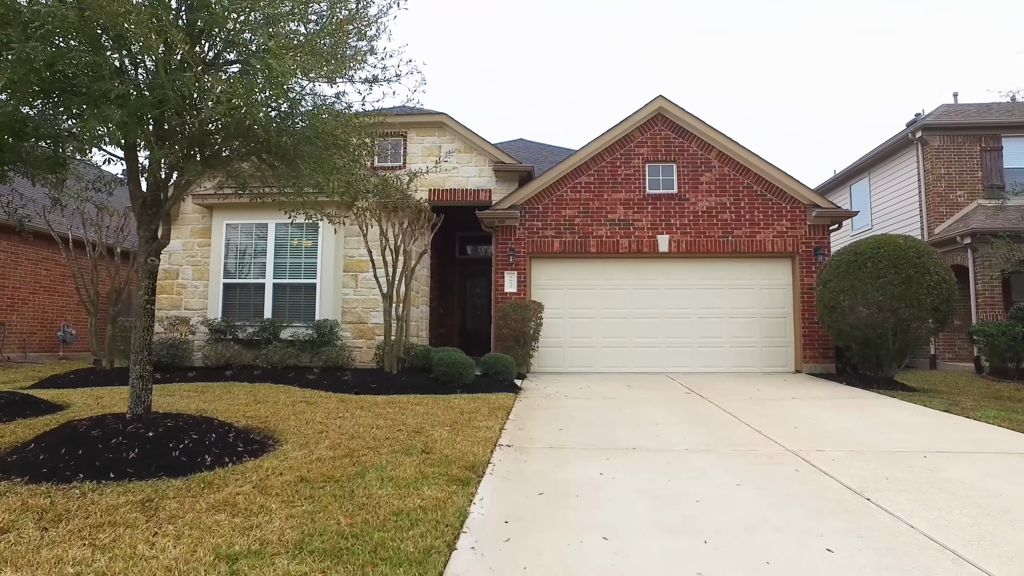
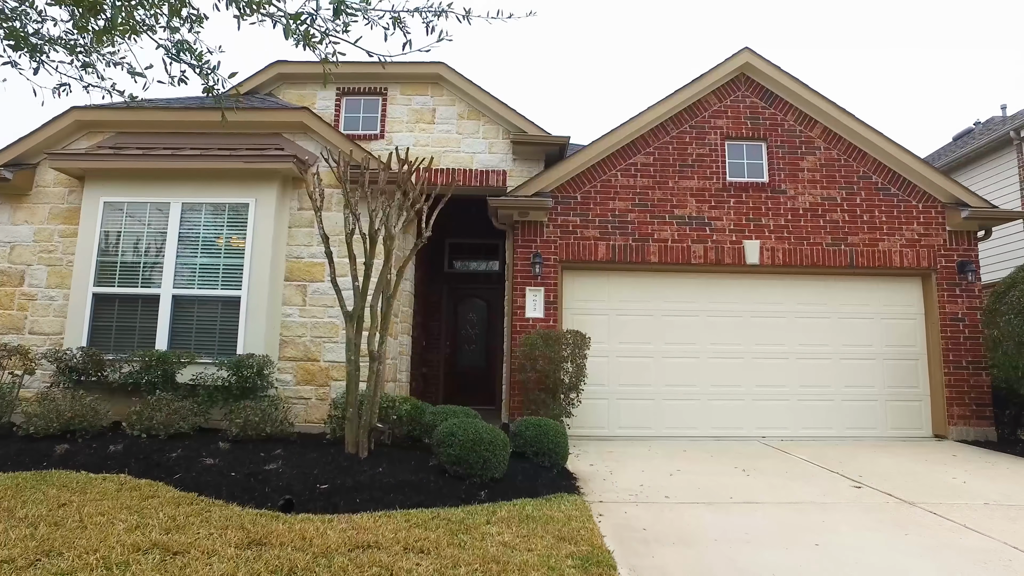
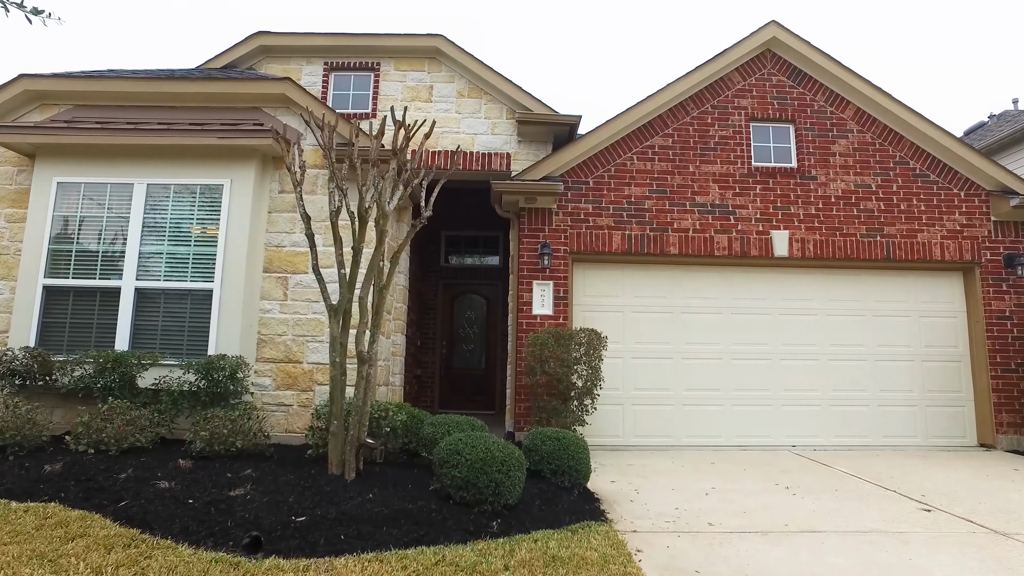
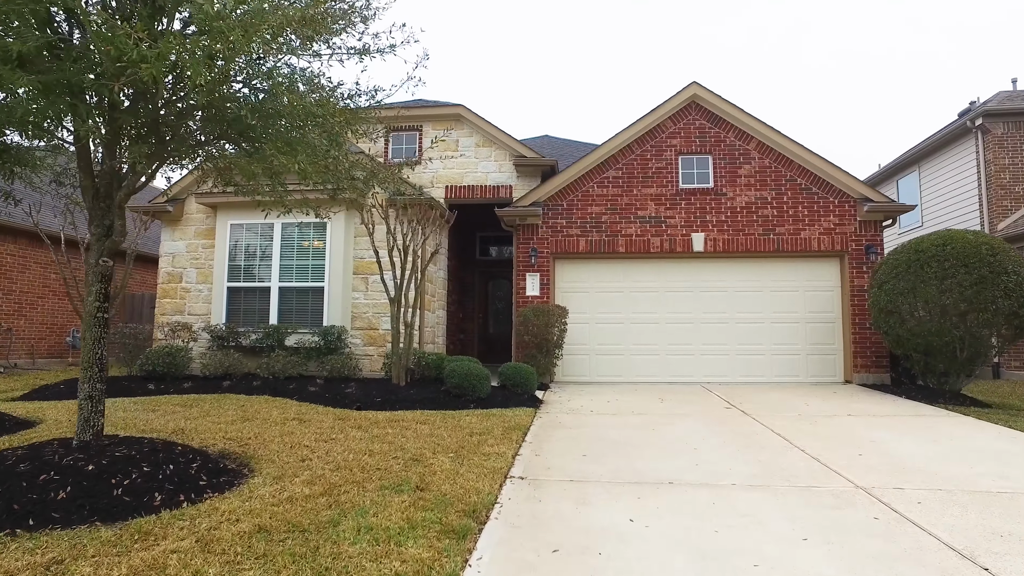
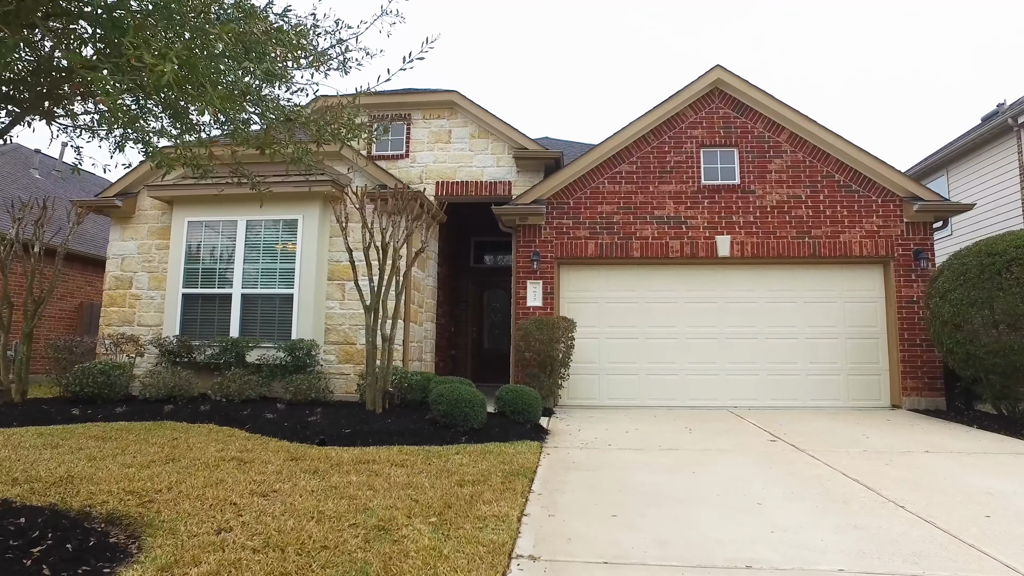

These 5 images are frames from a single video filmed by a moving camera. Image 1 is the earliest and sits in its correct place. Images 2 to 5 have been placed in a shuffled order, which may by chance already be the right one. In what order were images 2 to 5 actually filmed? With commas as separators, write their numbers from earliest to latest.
4, 5, 2, 3
